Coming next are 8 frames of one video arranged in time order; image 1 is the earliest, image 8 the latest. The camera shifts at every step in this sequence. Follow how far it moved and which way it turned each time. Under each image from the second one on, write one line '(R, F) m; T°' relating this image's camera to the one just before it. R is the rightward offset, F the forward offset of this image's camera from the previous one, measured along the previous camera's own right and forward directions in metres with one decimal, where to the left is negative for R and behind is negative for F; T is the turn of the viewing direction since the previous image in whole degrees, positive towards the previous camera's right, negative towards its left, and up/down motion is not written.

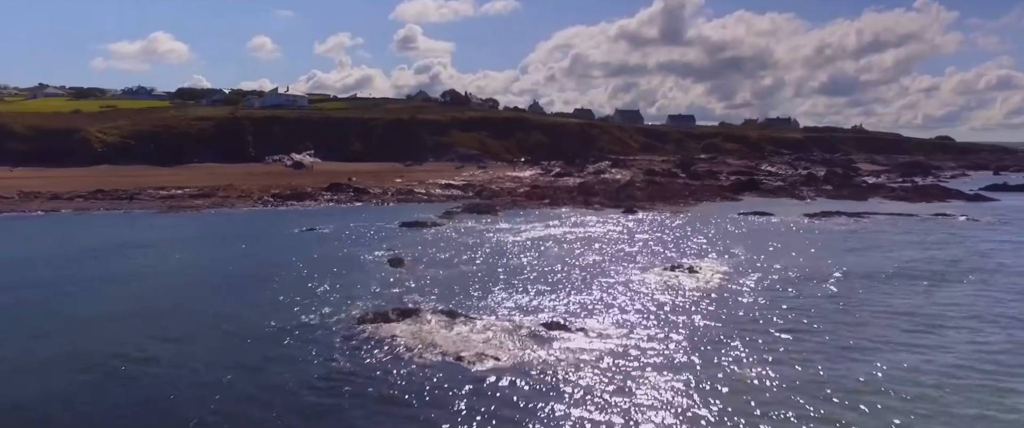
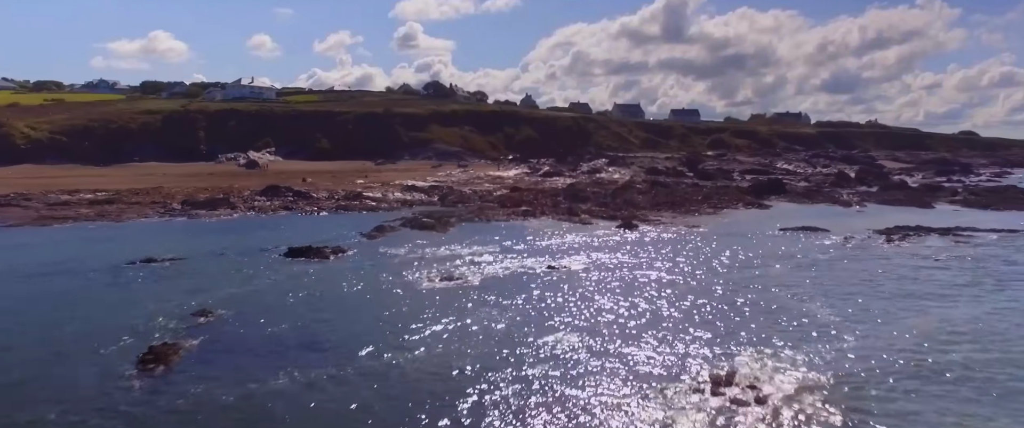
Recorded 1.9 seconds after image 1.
(+2.4, +13.2) m; 0°
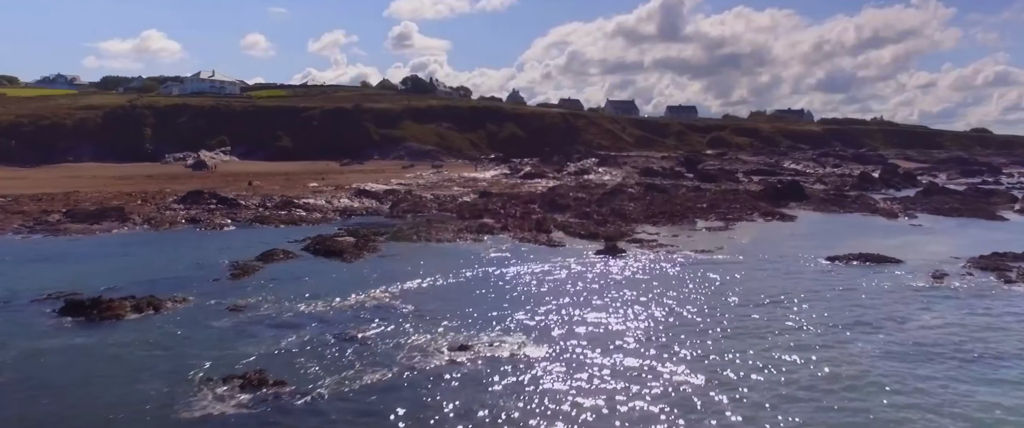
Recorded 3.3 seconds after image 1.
(+2.1, +10.0) m; 0°
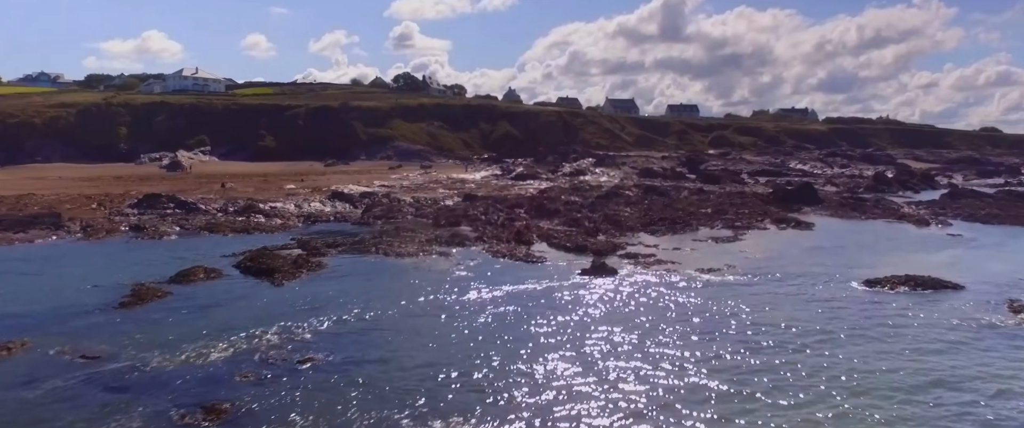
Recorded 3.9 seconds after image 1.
(+1.0, +4.5) m; 0°
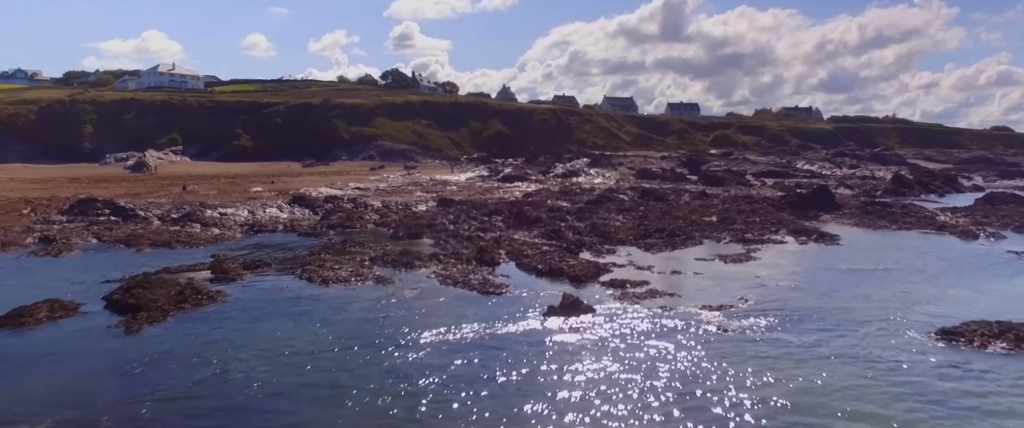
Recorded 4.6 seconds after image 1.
(+1.3, +5.3) m; 0°
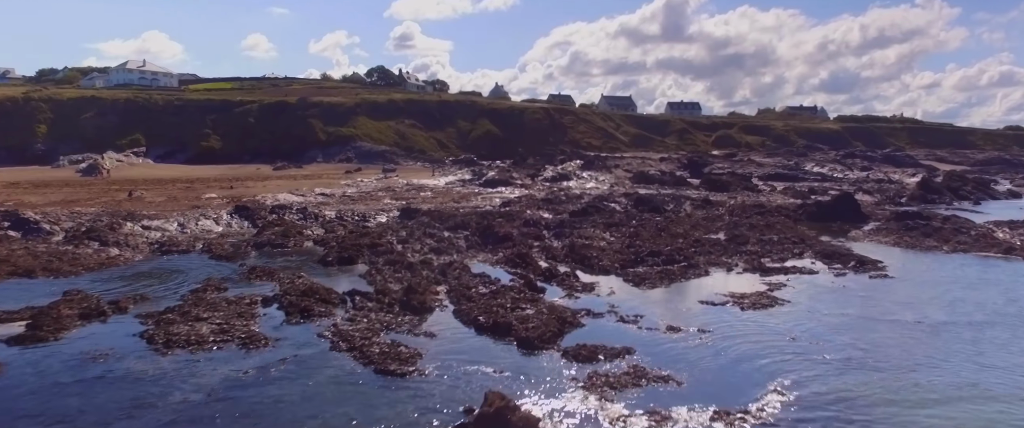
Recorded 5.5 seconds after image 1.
(+1.5, +6.2) m; 0°
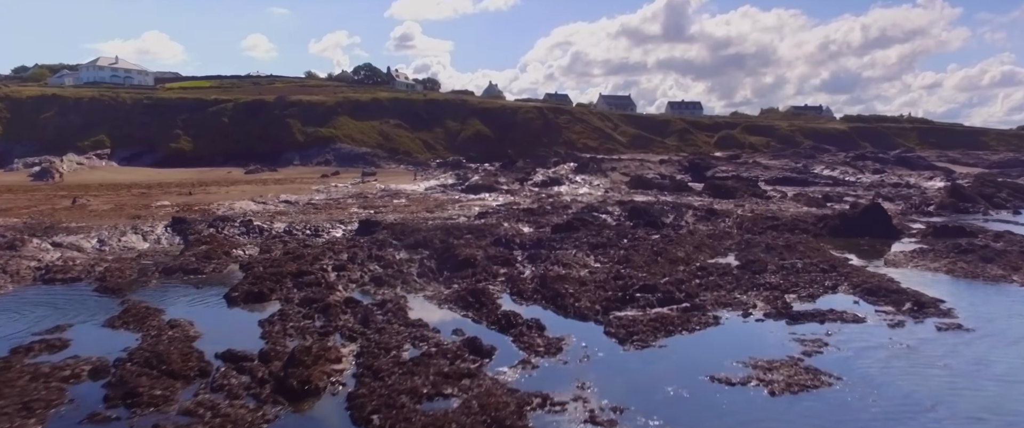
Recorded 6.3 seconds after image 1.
(+1.2, +5.3) m; 0°
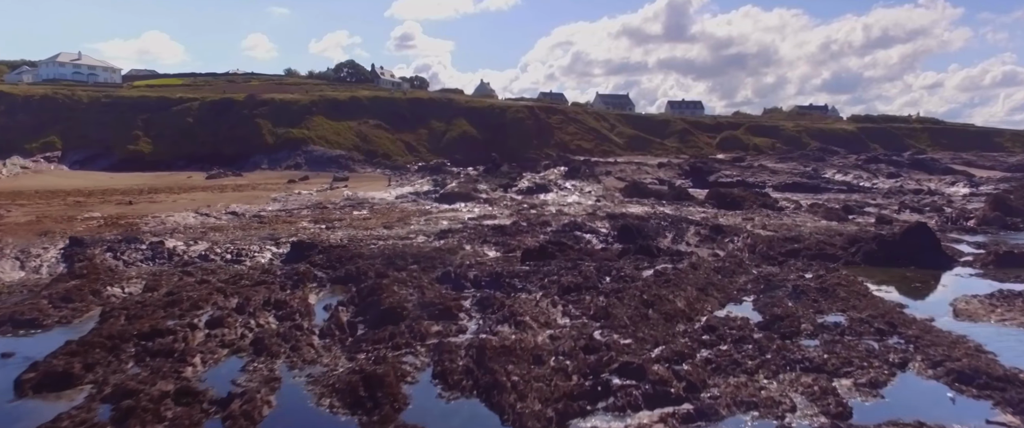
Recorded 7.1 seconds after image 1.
(+1.5, +6.1) m; 0°
